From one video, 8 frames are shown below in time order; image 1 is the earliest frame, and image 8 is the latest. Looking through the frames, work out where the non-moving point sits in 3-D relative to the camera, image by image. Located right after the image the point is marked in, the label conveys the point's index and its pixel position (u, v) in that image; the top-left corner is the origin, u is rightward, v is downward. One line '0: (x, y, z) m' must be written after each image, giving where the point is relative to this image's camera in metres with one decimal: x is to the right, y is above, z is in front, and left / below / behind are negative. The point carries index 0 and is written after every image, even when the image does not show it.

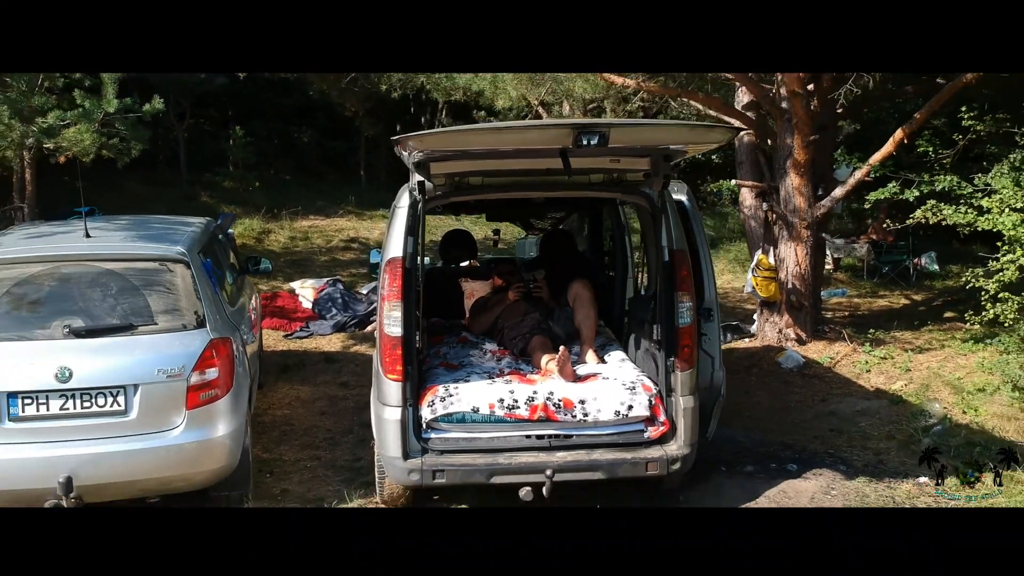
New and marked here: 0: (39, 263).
0: (-1.1, +0.1, +2.3) m
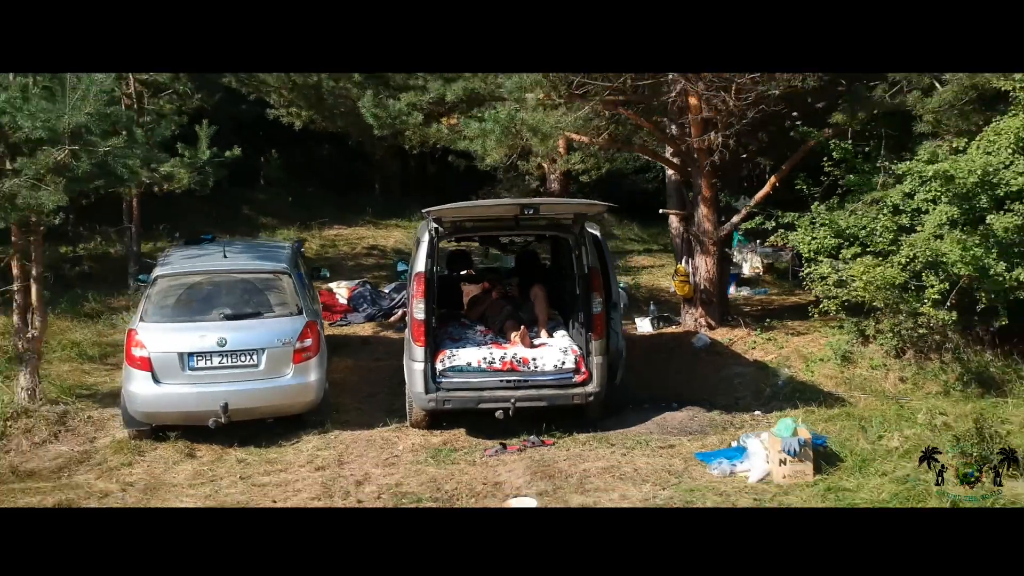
0: (-1.2, +0.1, +3.7) m
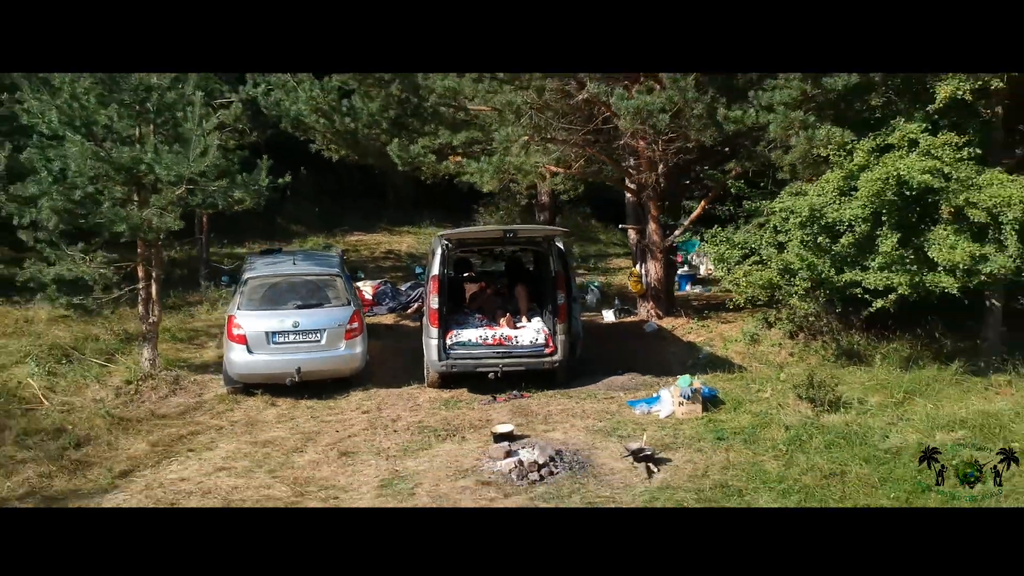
0: (-1.3, +0.1, +5.1) m
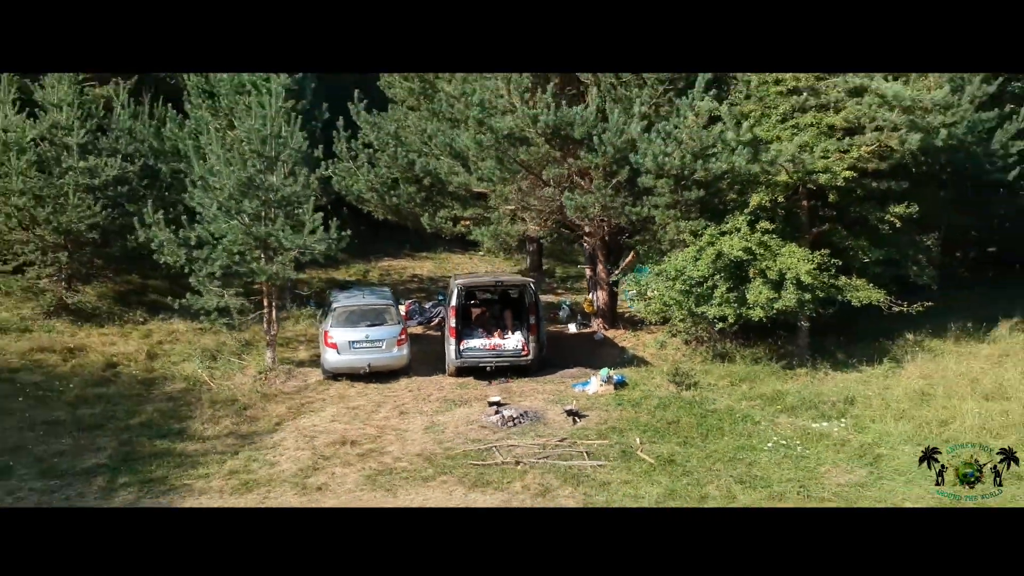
0: (-1.4, -0.2, +8.1) m
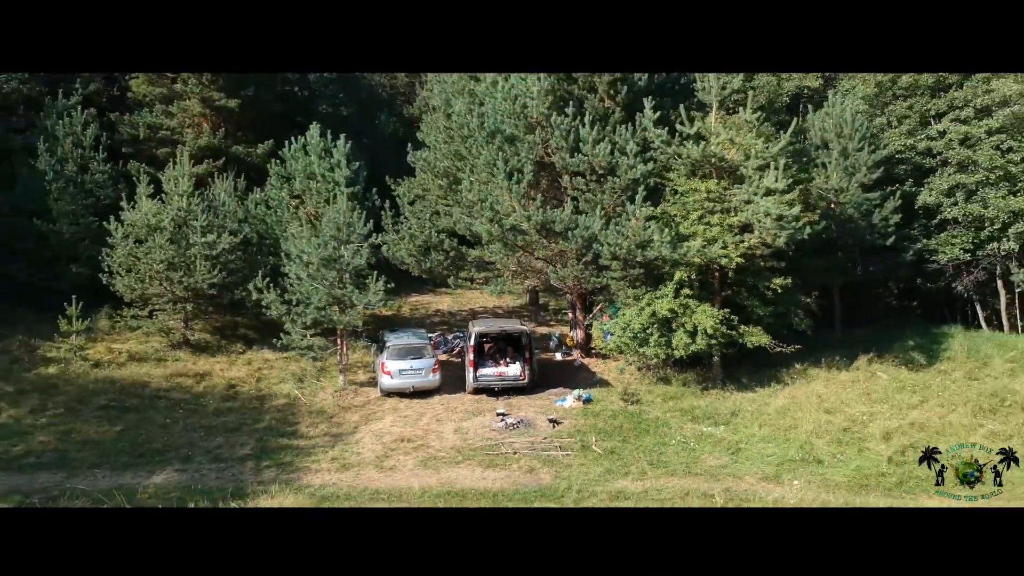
0: (-1.3, -0.7, +11.6) m
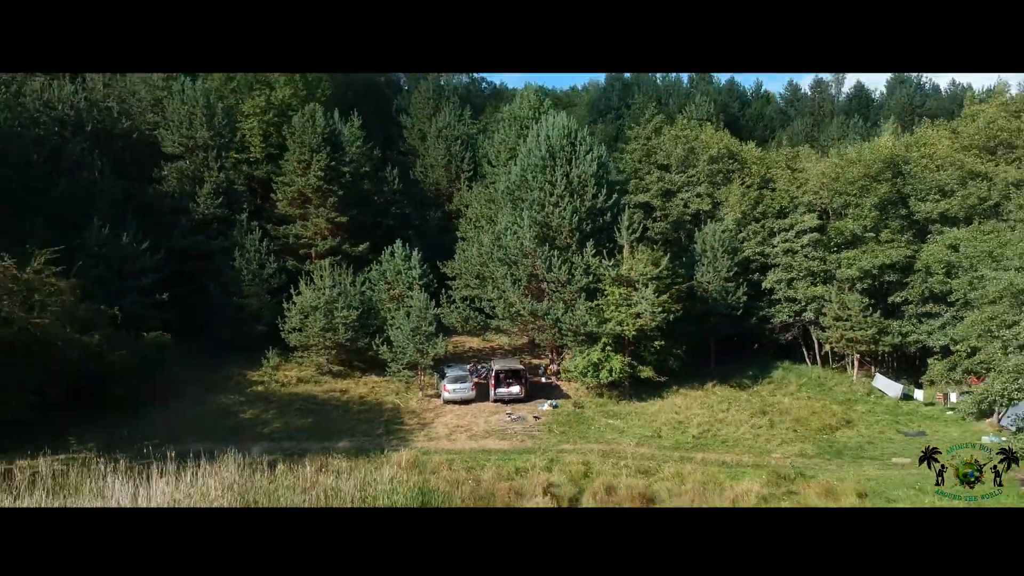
0: (-1.3, -2.0, +21.1) m
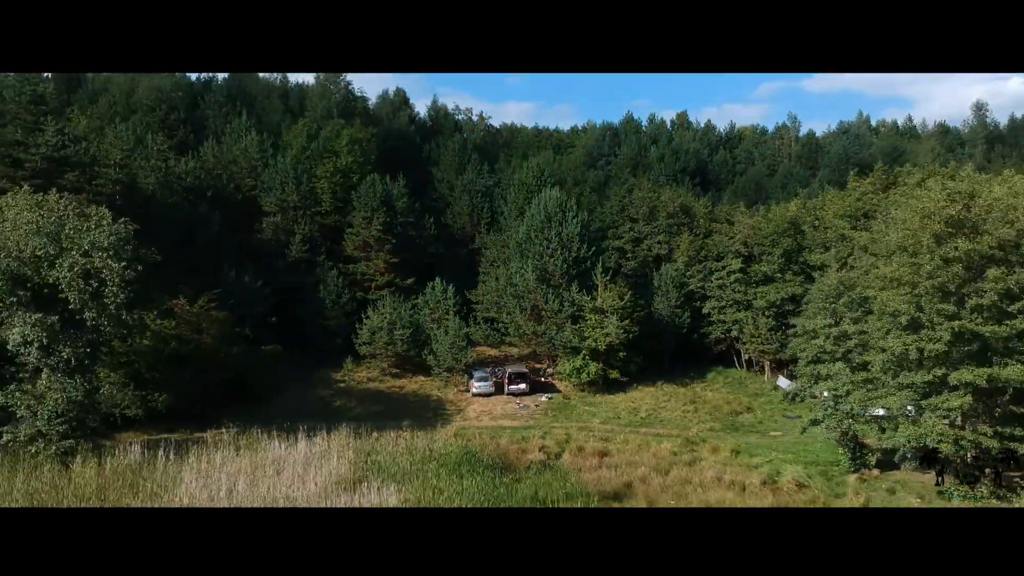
0: (-1.0, -2.8, +30.1) m
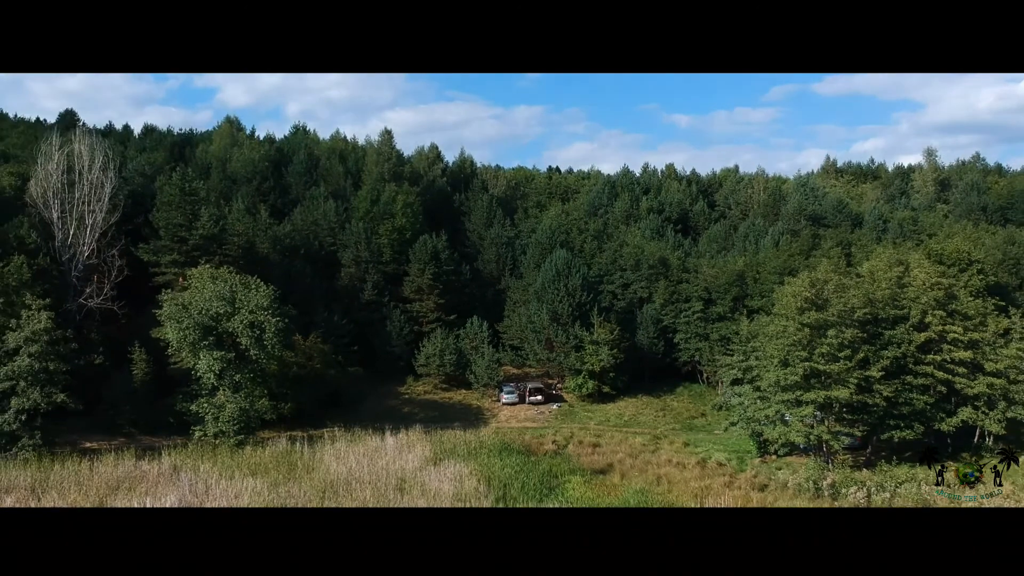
0: (-0.2, -4.5, +41.0) m
